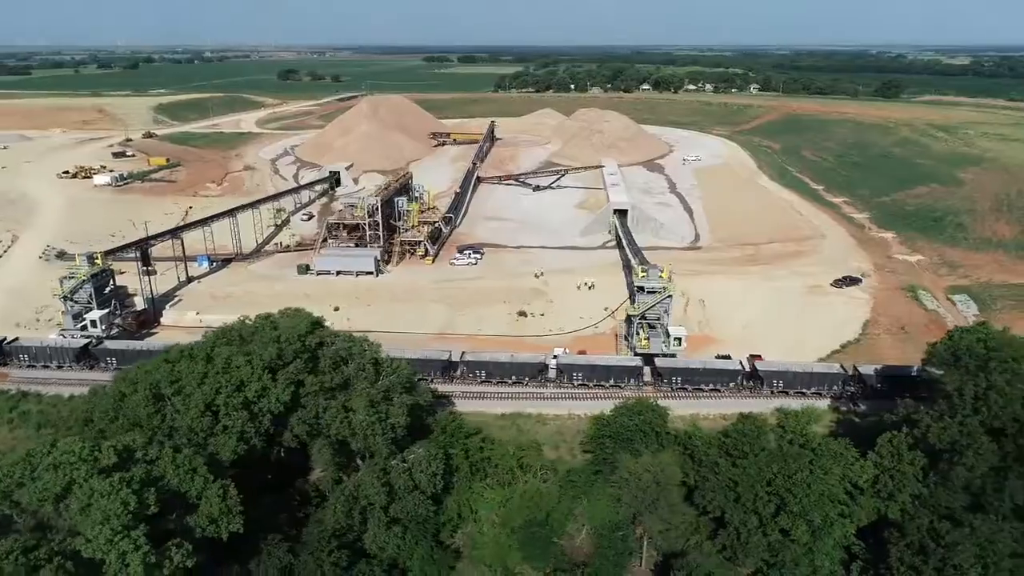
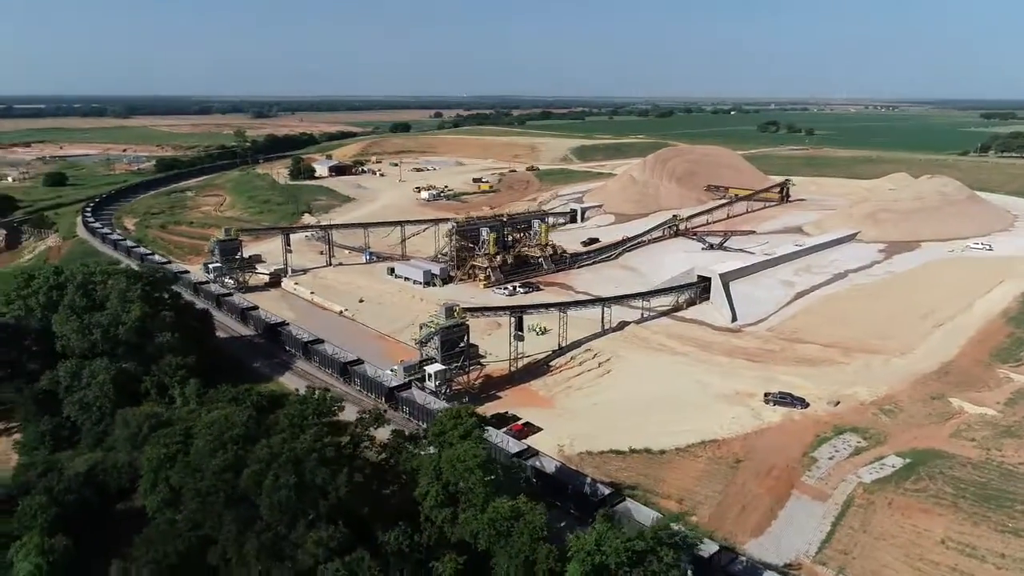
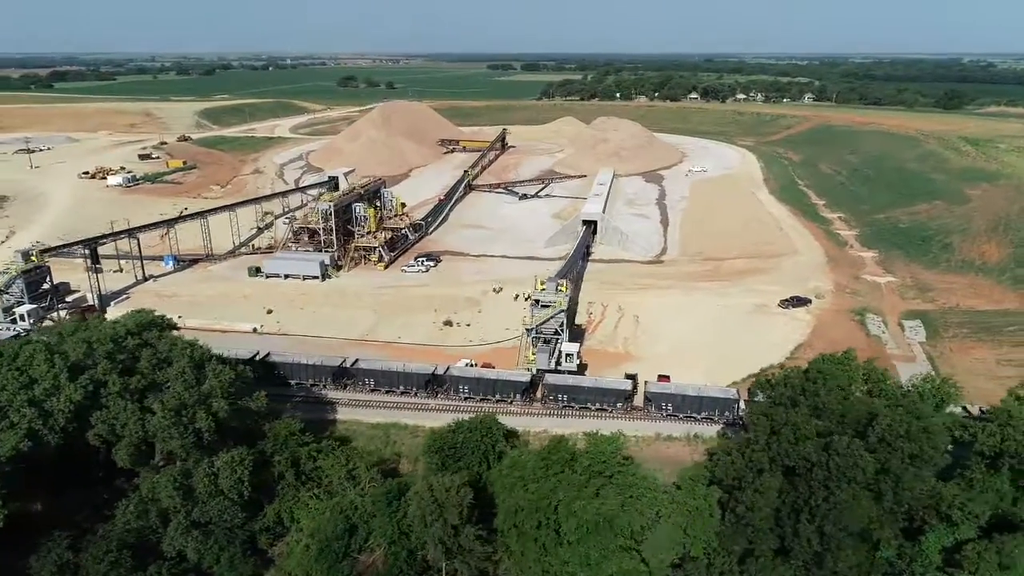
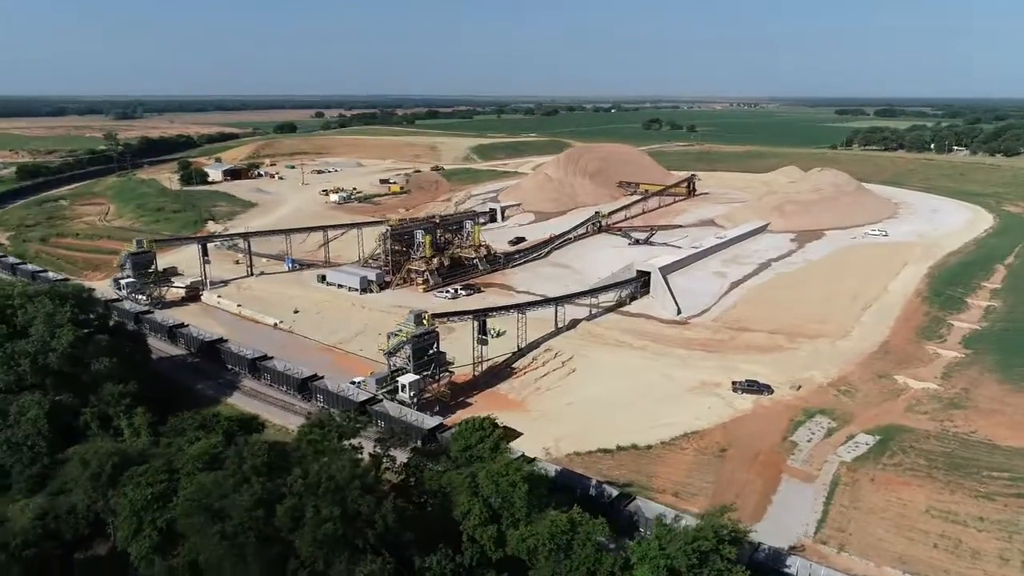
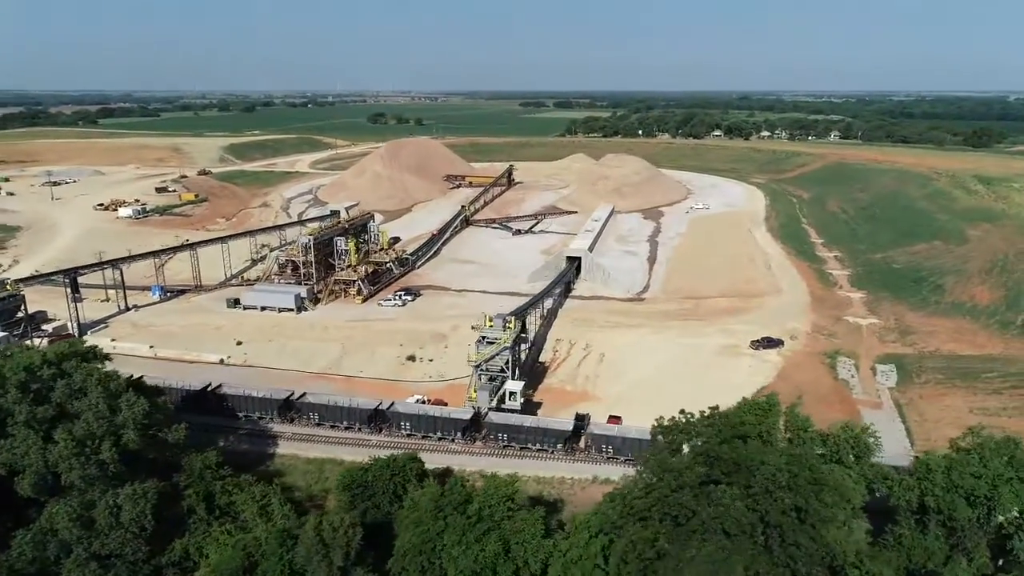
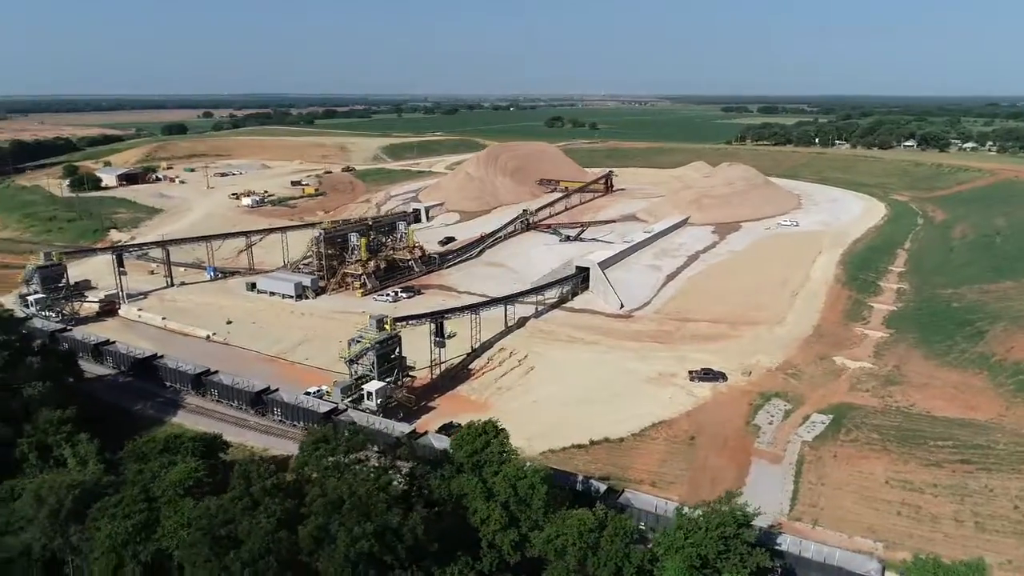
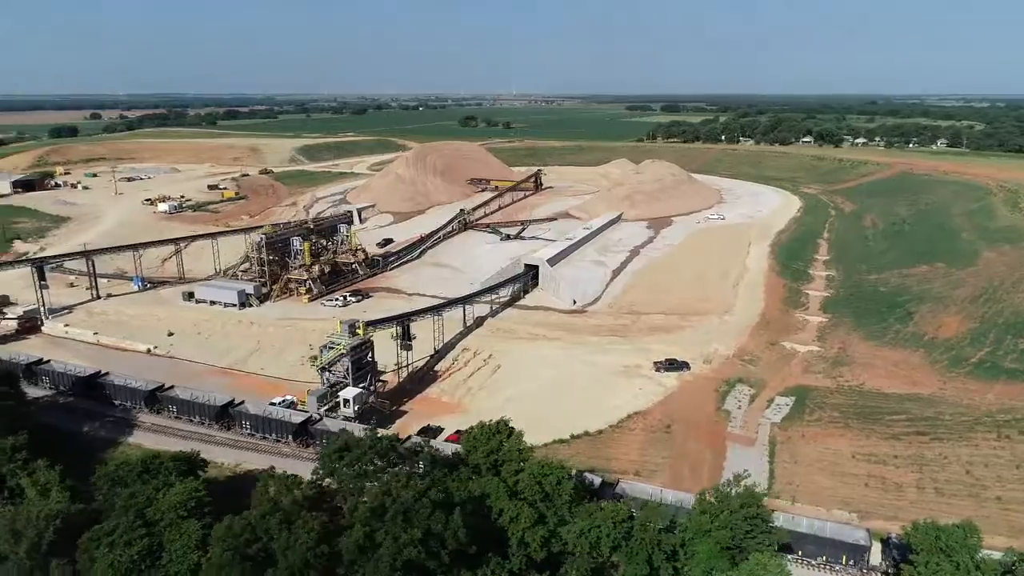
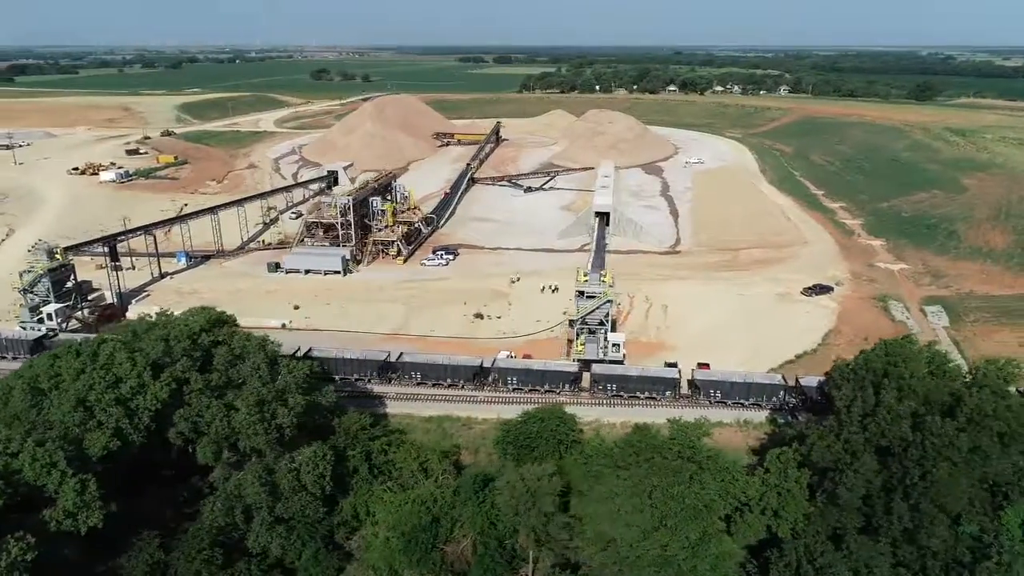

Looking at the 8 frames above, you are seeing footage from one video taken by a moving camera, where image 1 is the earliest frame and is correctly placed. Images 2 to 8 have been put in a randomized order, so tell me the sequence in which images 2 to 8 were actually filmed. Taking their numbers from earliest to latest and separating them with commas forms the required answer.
8, 3, 5, 7, 6, 4, 2
